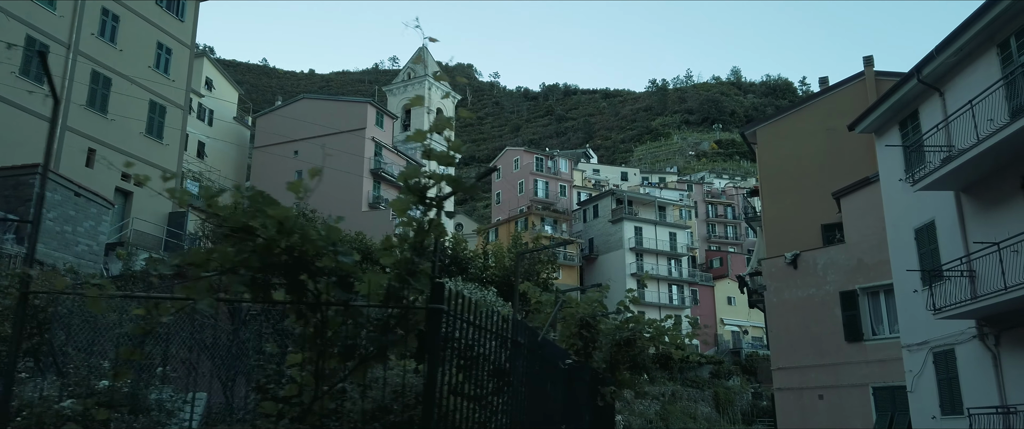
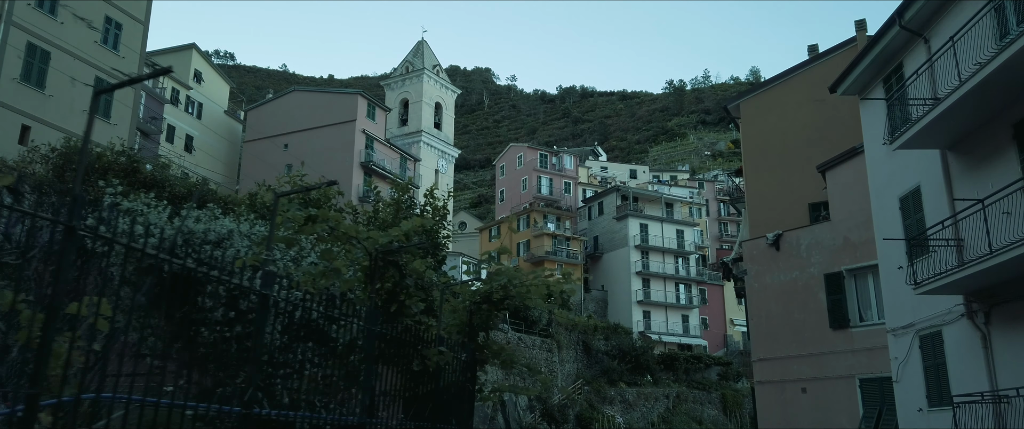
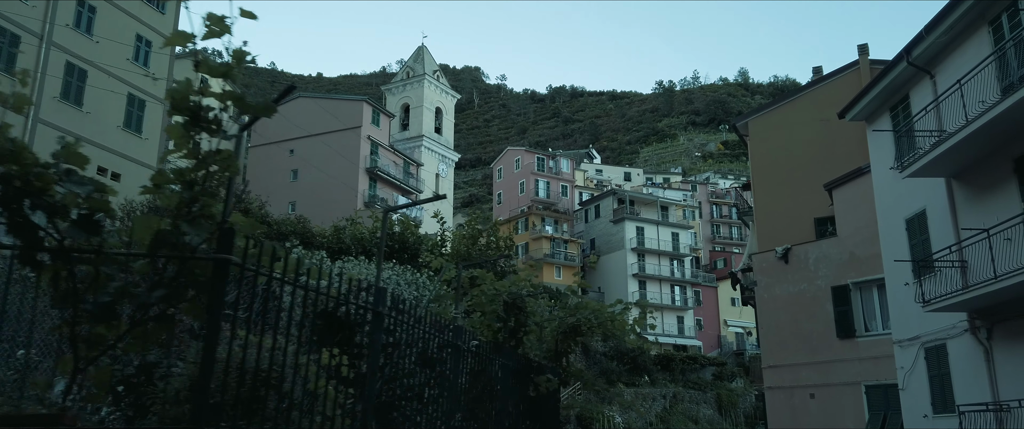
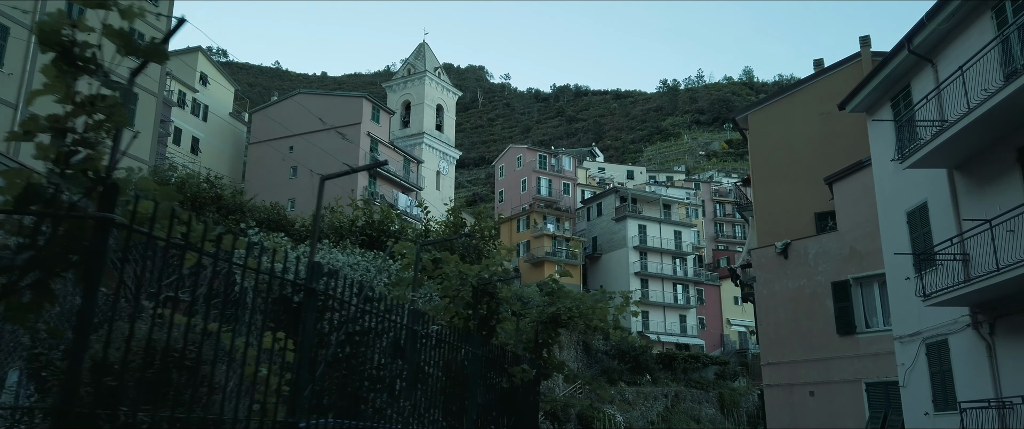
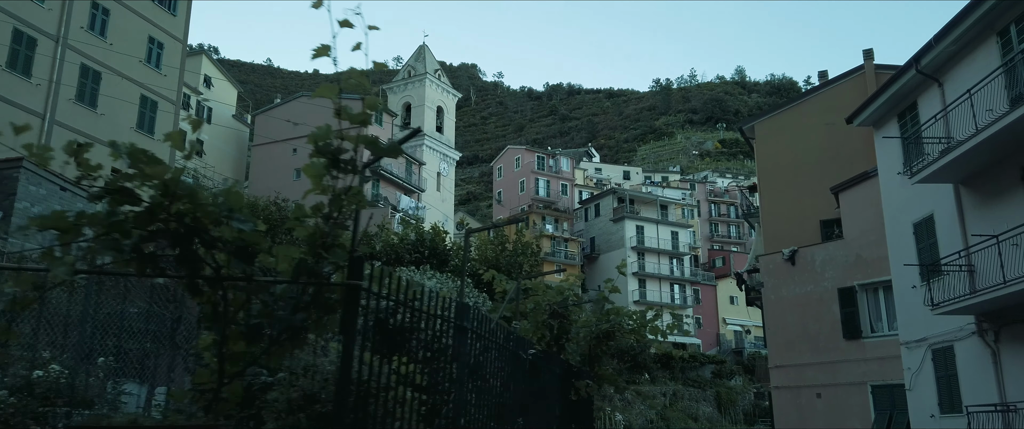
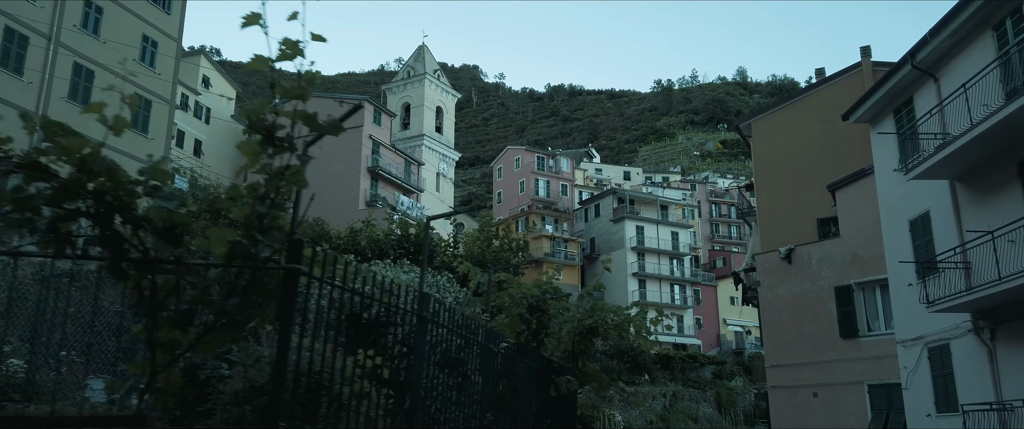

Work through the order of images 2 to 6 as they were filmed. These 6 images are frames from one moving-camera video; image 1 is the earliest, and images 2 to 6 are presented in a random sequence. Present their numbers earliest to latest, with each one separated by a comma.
5, 6, 3, 4, 2
